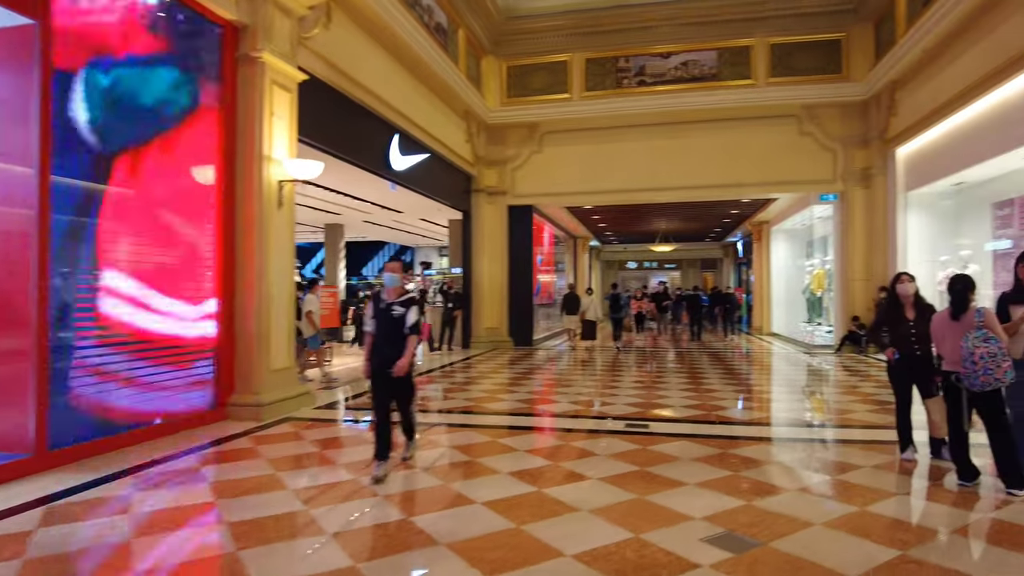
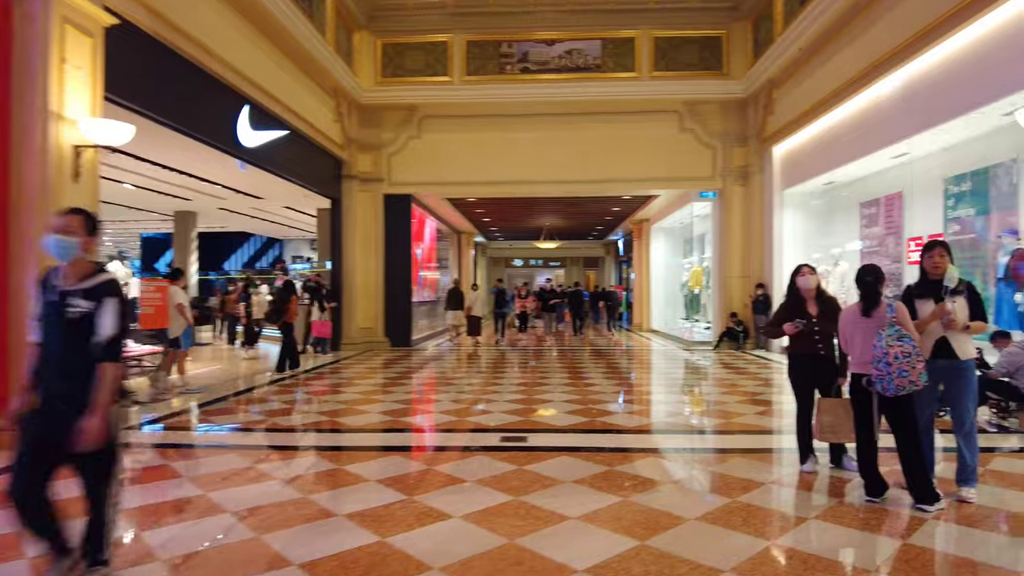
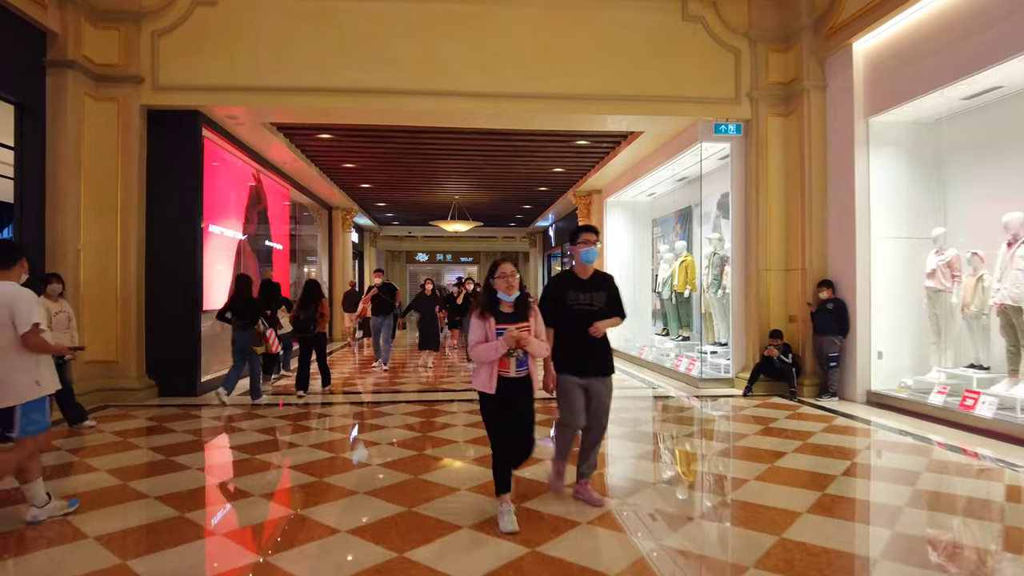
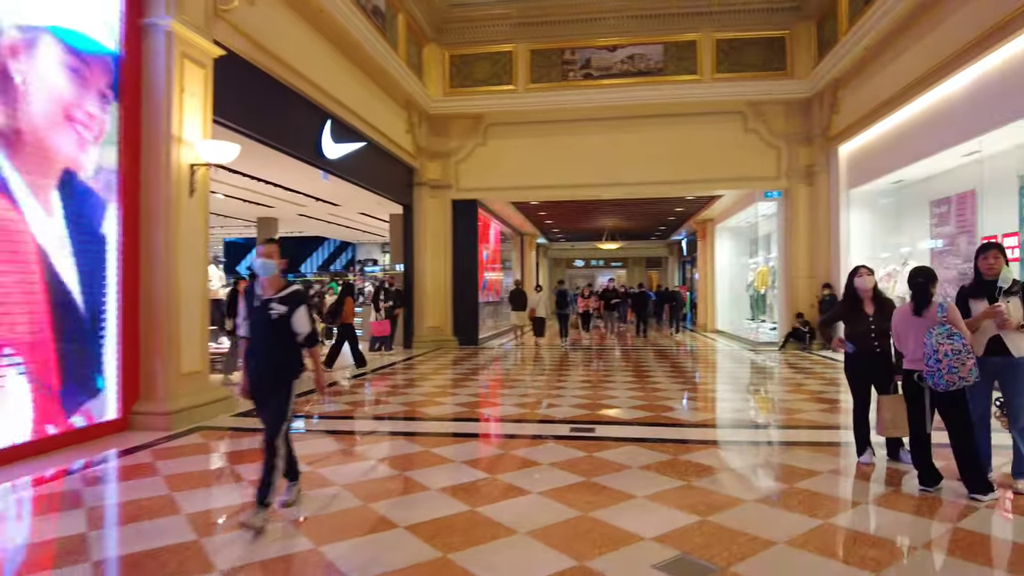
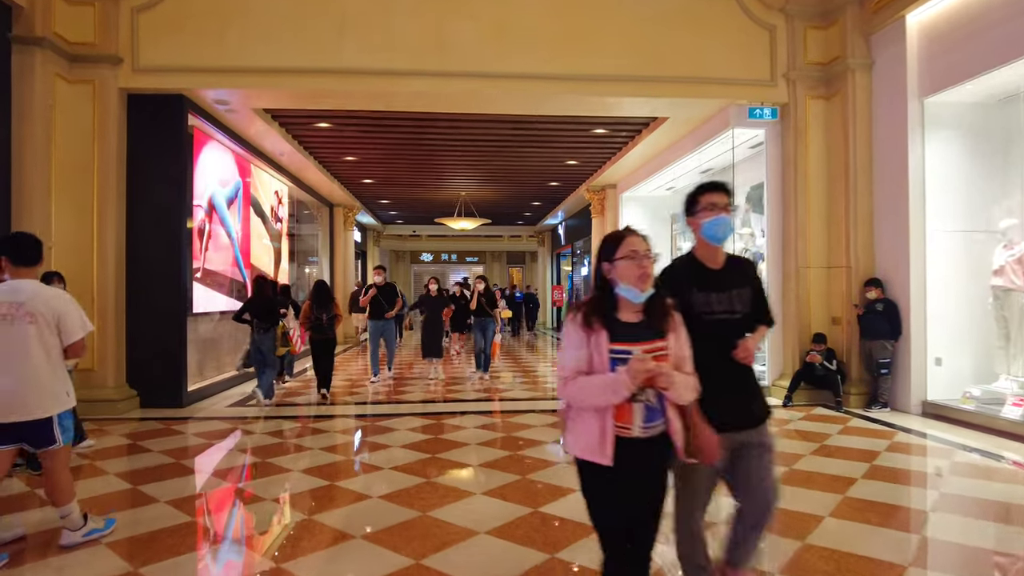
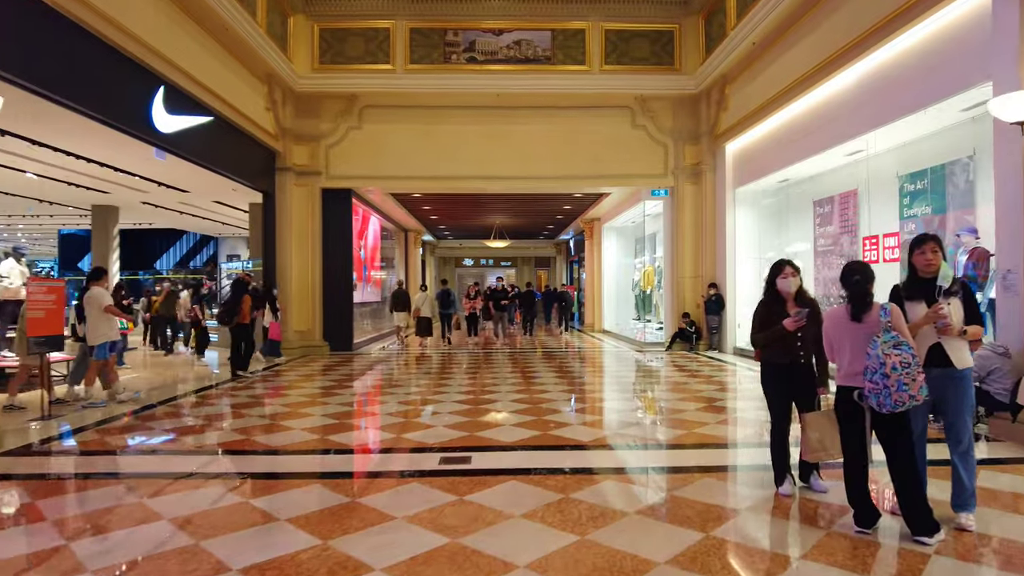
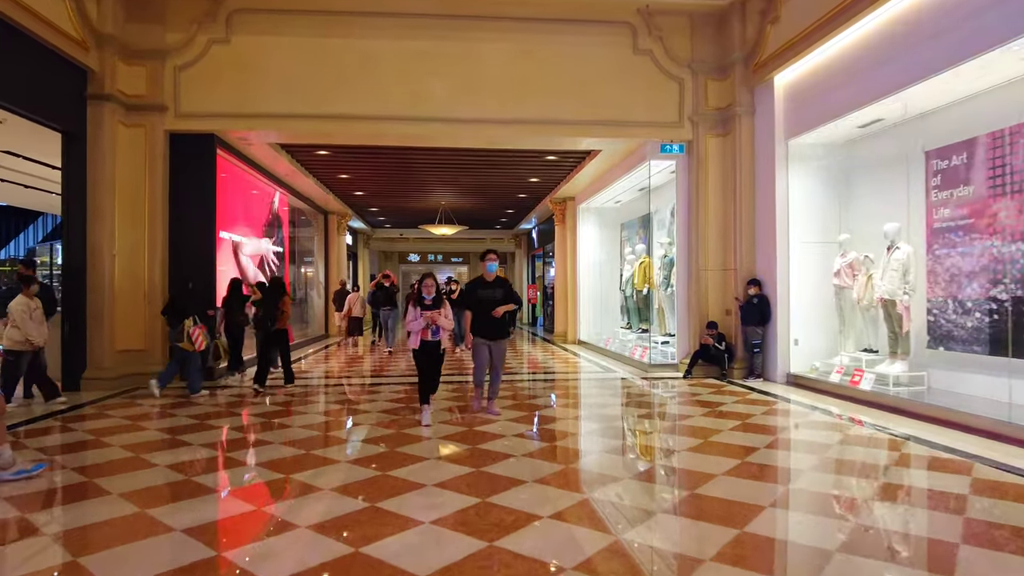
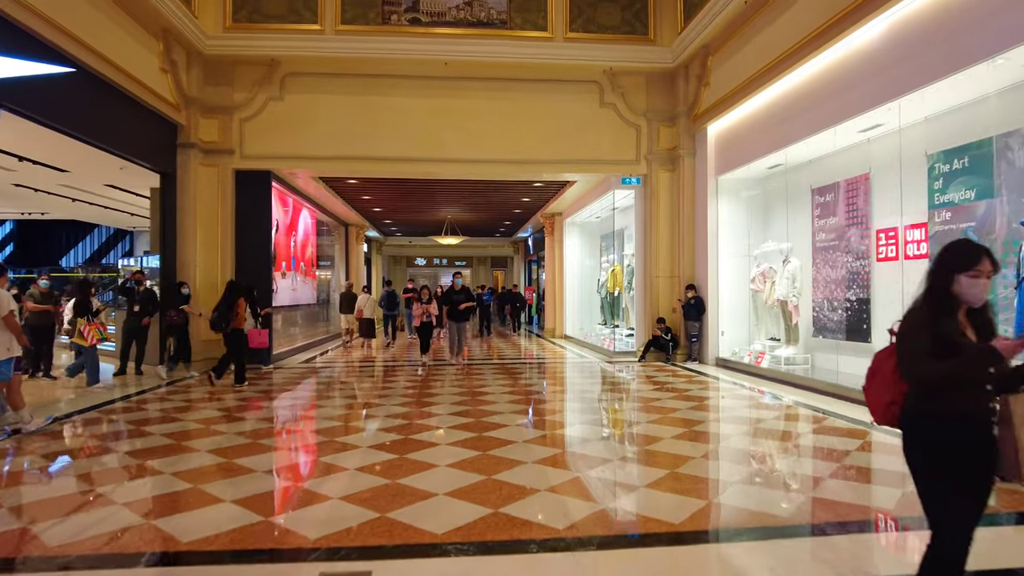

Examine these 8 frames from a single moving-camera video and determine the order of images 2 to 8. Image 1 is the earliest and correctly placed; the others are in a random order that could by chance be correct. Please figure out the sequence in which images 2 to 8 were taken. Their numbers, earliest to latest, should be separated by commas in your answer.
4, 2, 6, 8, 7, 3, 5
